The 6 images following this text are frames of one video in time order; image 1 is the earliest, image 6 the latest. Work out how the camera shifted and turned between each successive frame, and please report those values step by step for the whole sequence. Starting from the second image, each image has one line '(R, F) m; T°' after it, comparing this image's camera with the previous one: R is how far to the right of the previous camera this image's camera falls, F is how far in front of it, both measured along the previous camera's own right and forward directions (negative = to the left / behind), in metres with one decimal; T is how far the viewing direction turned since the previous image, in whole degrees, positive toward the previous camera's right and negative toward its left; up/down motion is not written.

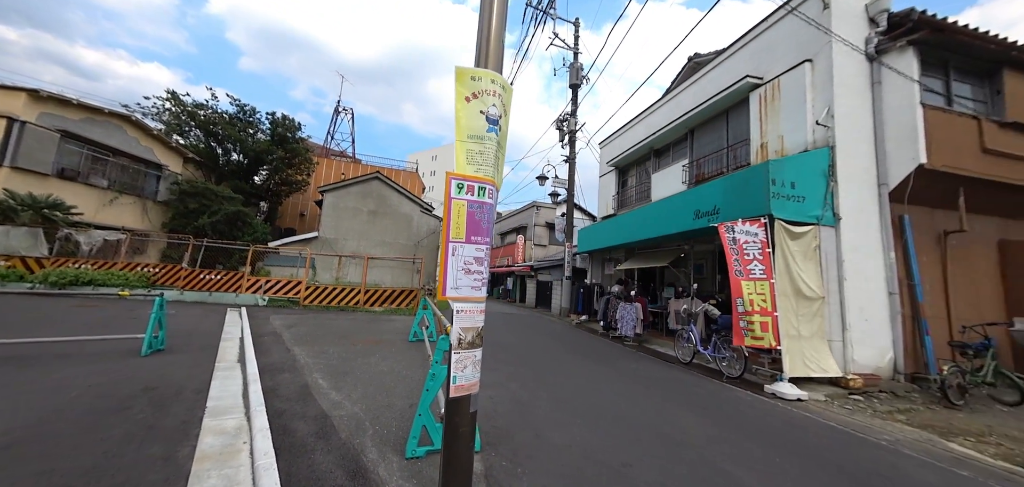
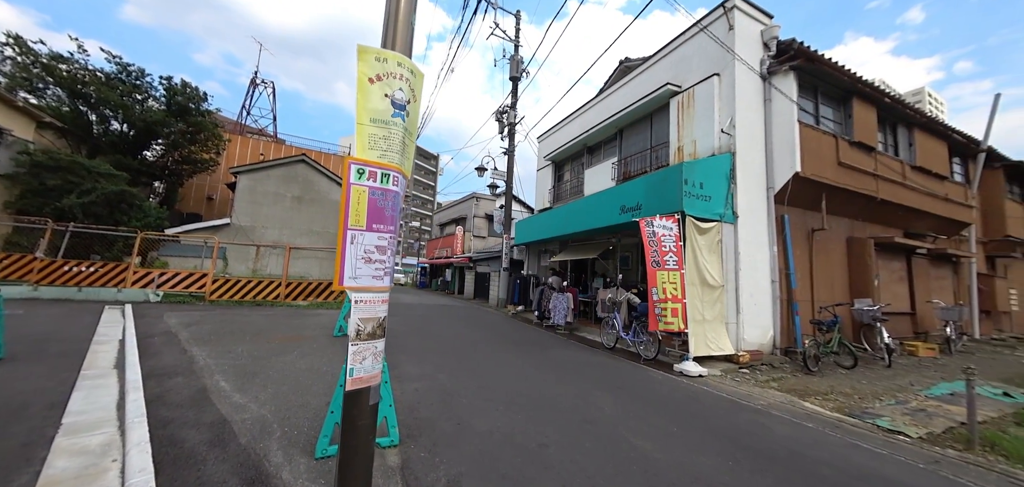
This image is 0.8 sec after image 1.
(+0.2, 0.0) m; +10°
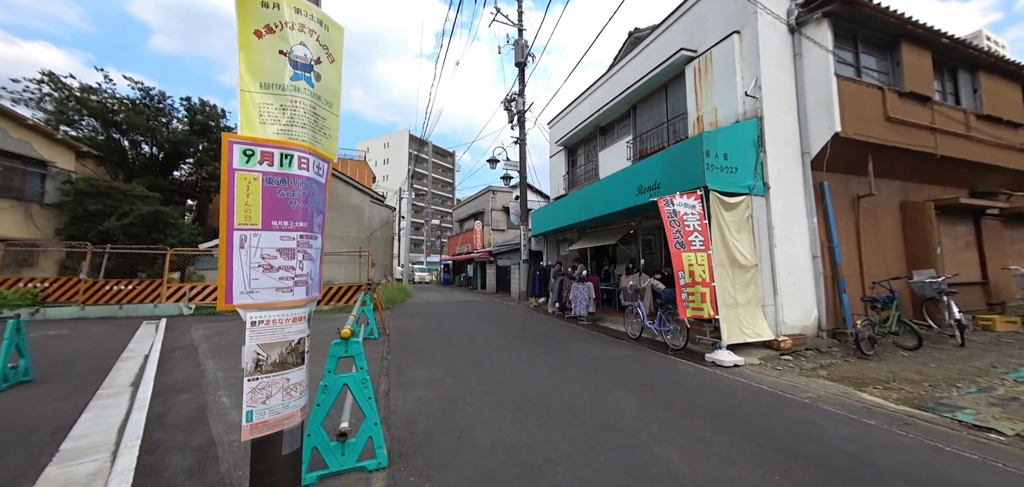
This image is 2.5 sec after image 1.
(+0.3, +0.4) m; -4°
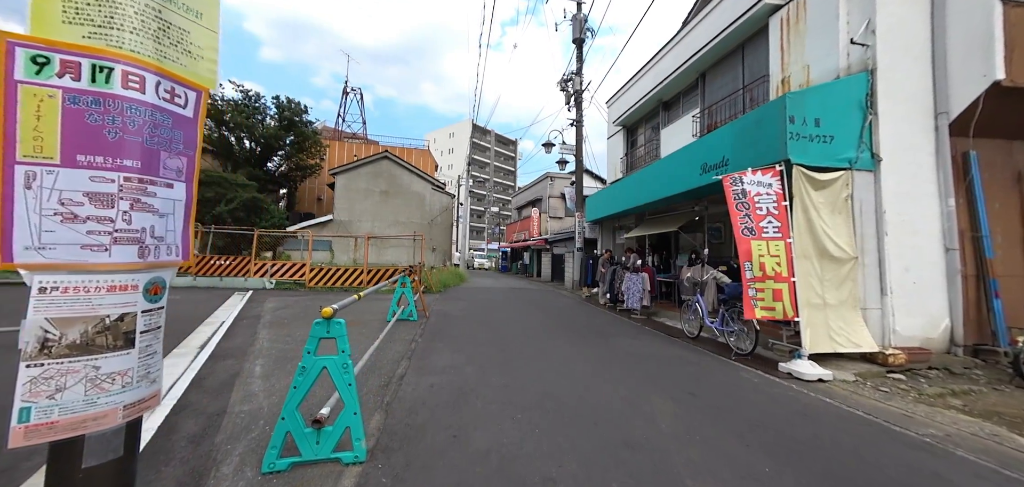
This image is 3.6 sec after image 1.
(+0.4, +0.5) m; -10°
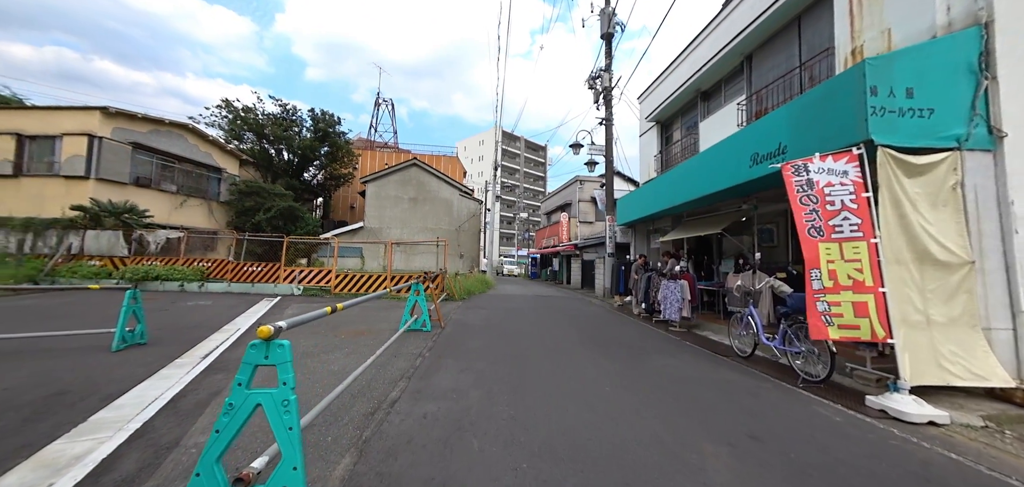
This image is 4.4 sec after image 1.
(+0.2, +0.6) m; -5°
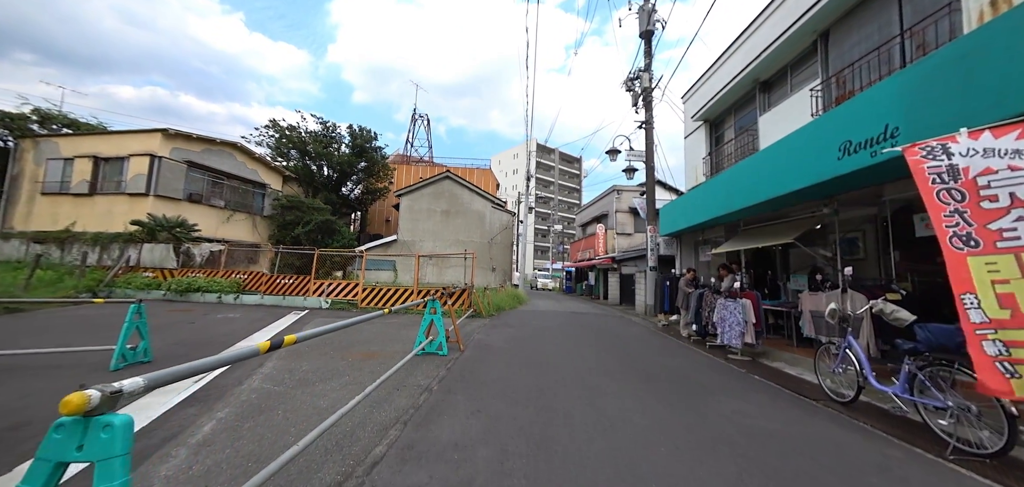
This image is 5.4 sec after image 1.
(+0.1, +0.8) m; -6°
